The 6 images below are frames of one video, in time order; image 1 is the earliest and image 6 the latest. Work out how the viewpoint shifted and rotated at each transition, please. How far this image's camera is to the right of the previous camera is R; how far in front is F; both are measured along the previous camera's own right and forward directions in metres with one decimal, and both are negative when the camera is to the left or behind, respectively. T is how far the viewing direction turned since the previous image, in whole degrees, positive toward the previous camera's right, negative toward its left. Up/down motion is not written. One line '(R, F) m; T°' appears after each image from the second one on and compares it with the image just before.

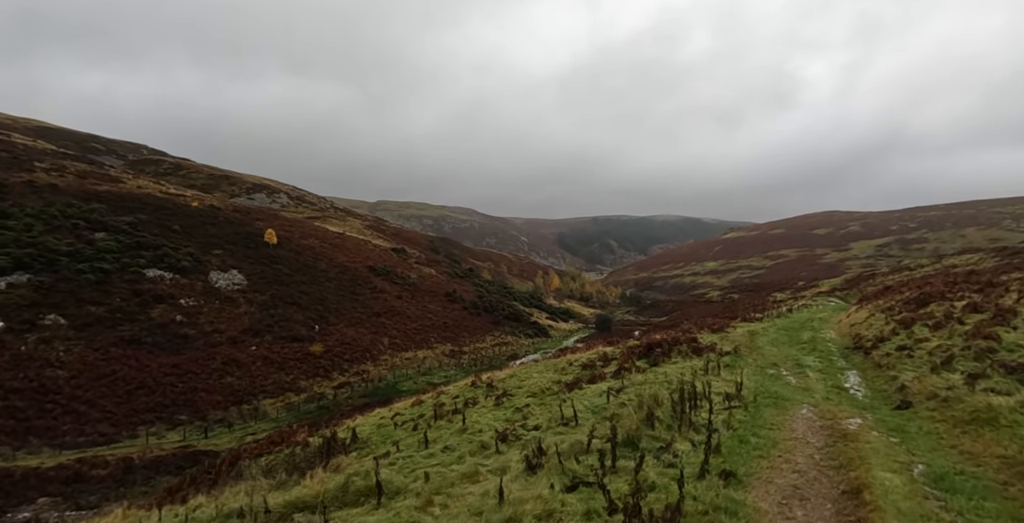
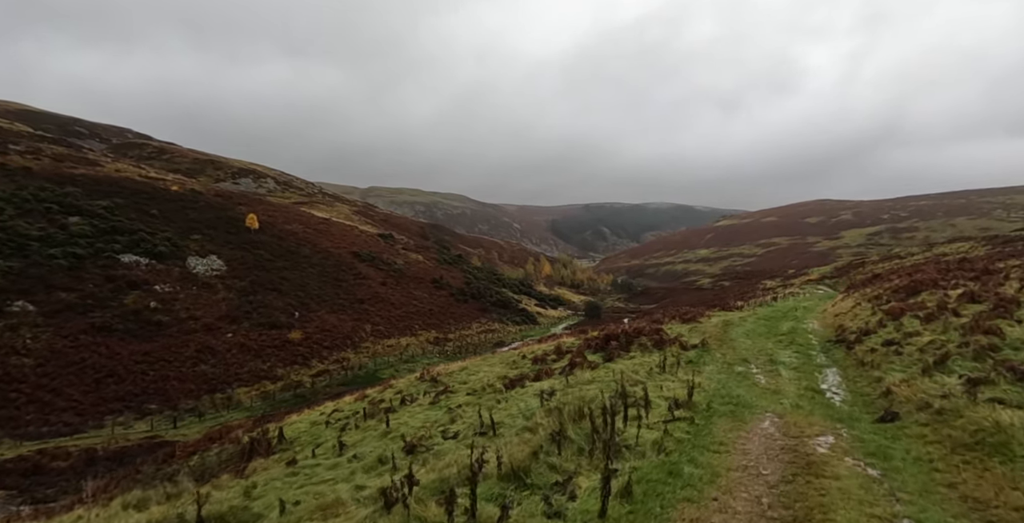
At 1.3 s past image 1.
(+0.8, +1.1) m; +1°
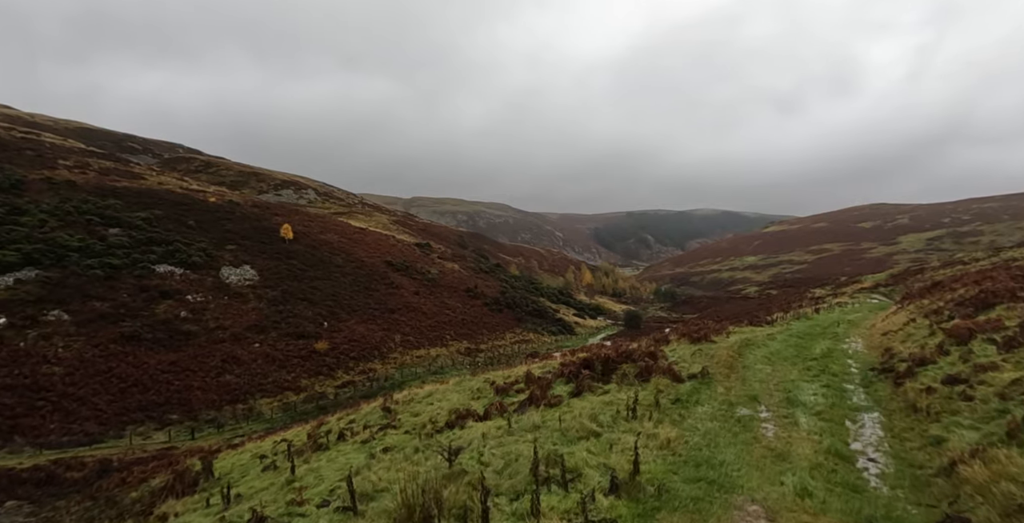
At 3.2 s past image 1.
(+1.1, +1.7) m; -4°
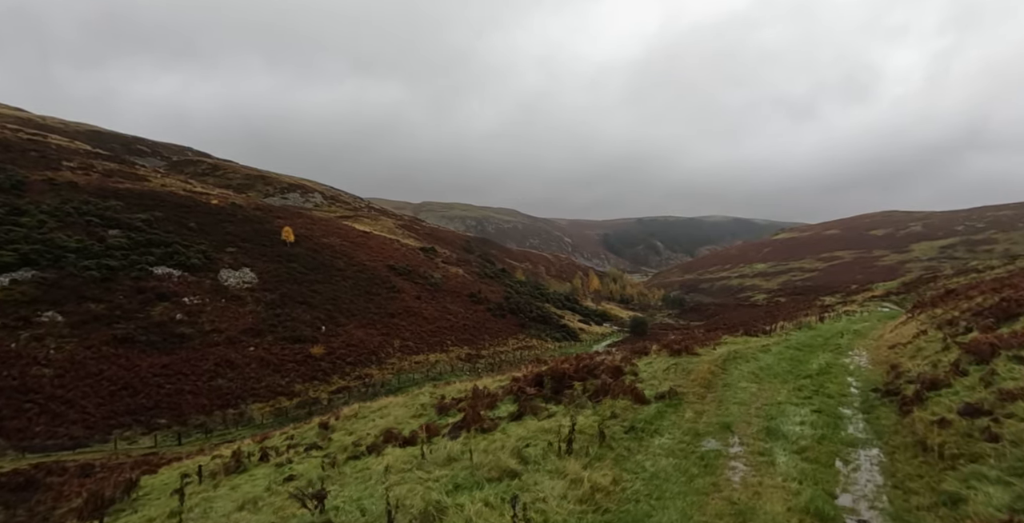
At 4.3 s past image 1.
(+0.7, +1.0) m; -1°
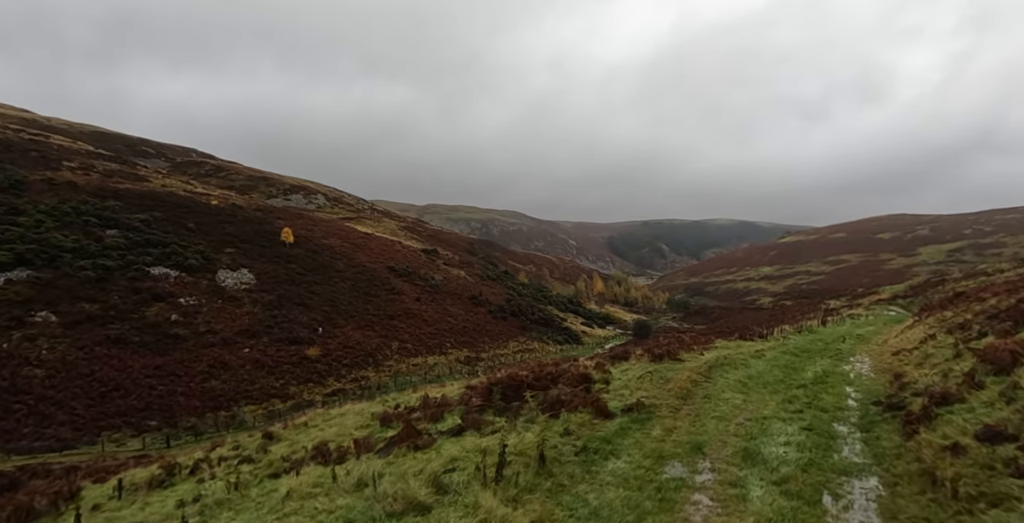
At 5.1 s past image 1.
(+0.5, +0.7) m; 0°
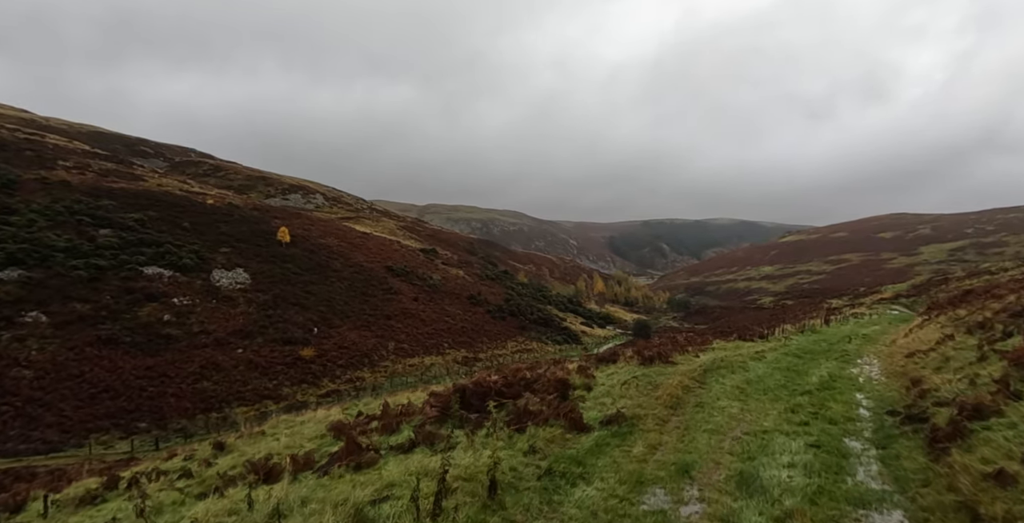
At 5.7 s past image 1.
(+0.3, +0.6) m; 0°
